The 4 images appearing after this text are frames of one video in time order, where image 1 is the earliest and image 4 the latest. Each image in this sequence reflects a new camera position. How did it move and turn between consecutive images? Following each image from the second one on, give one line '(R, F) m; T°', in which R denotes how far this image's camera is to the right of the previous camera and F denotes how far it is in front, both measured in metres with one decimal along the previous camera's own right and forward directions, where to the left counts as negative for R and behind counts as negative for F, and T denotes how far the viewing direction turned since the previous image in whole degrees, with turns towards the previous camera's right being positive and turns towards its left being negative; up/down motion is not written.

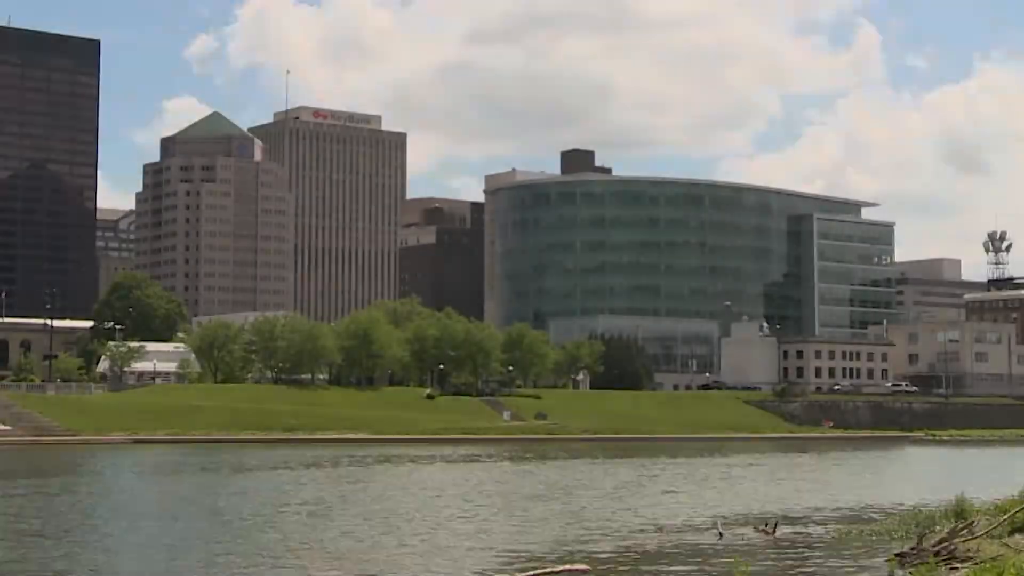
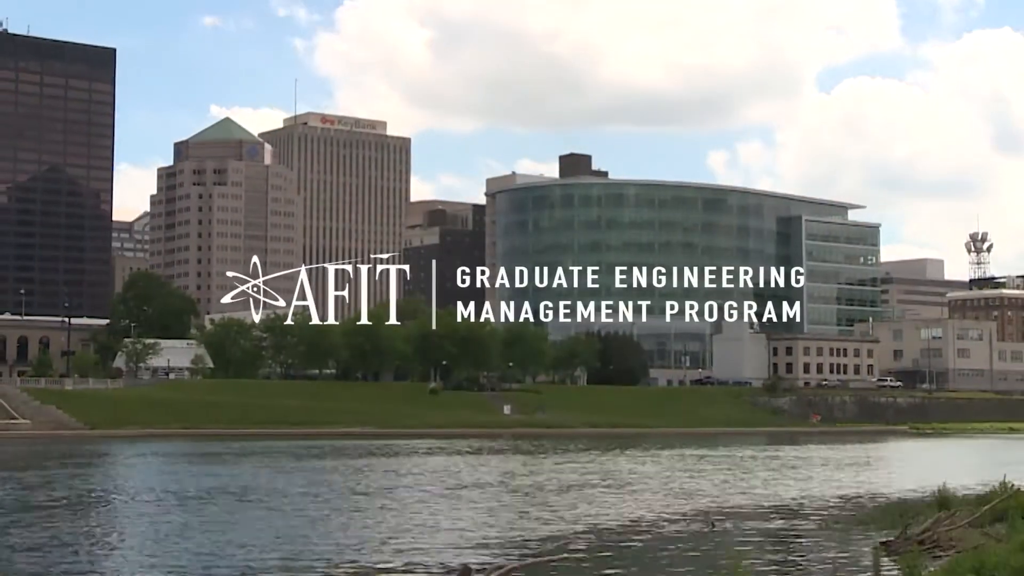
(-0.4, -3.3) m; 0°
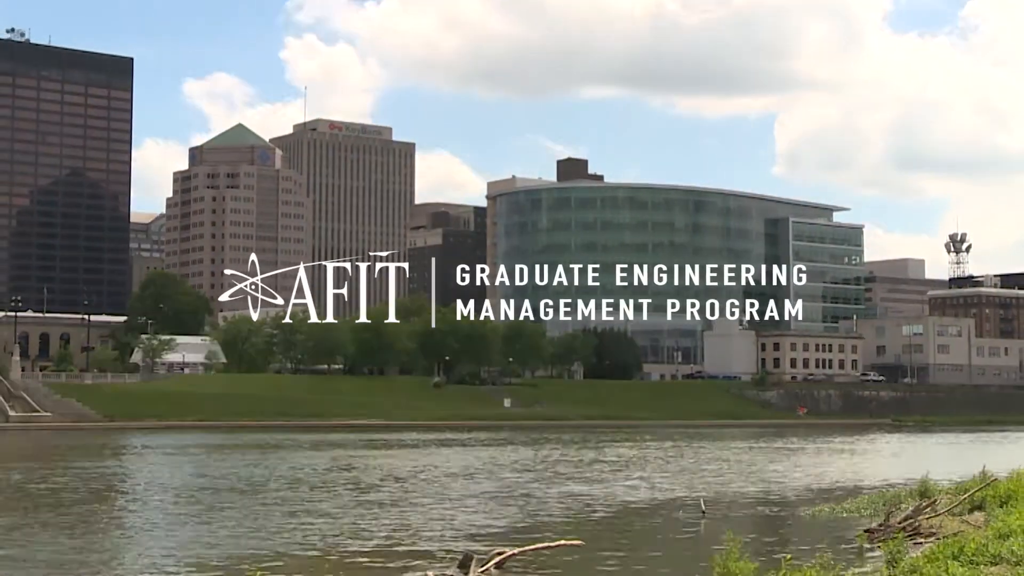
(-0.4, -4.0) m; 0°
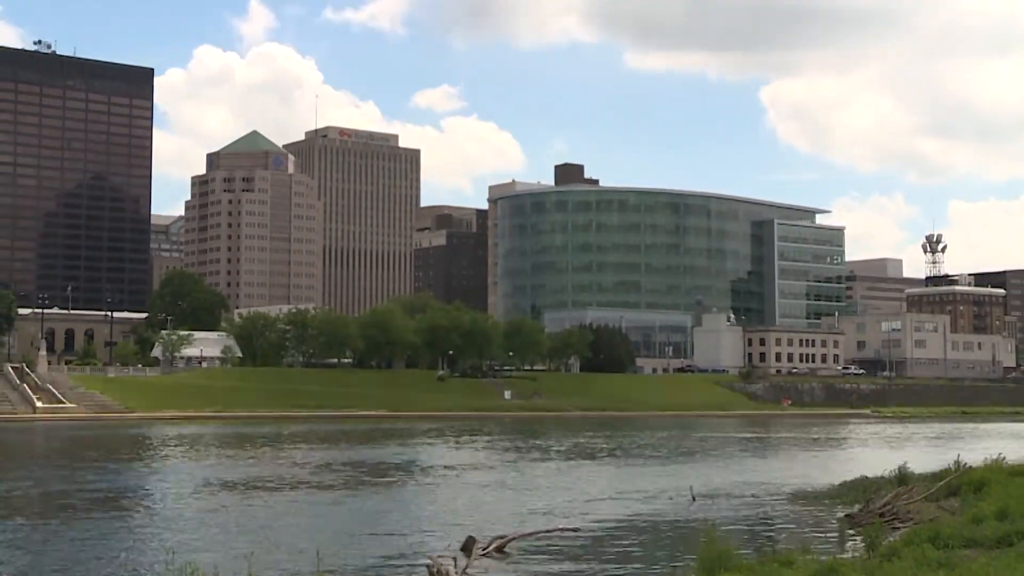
(-0.5, -5.1) m; 0°
